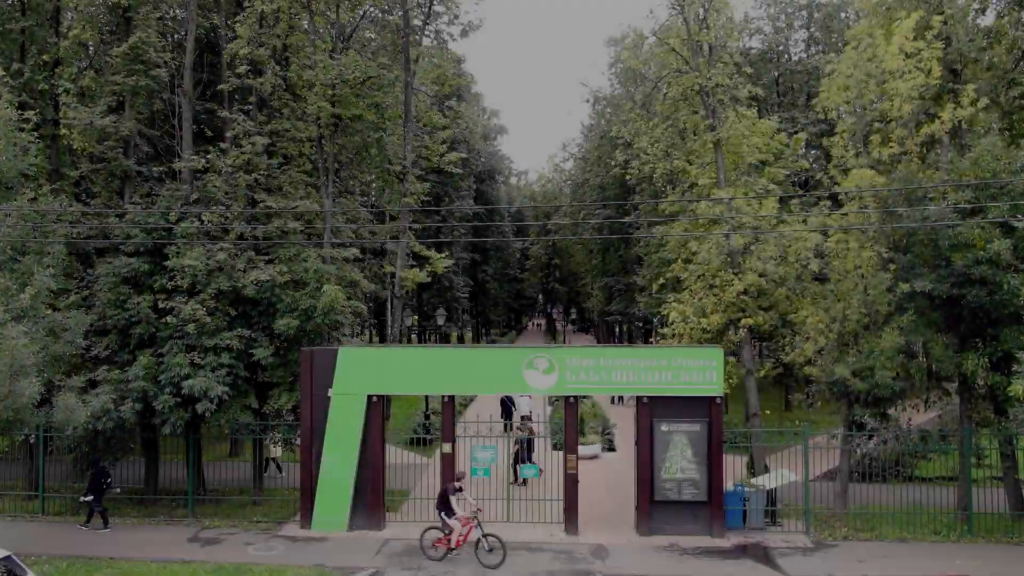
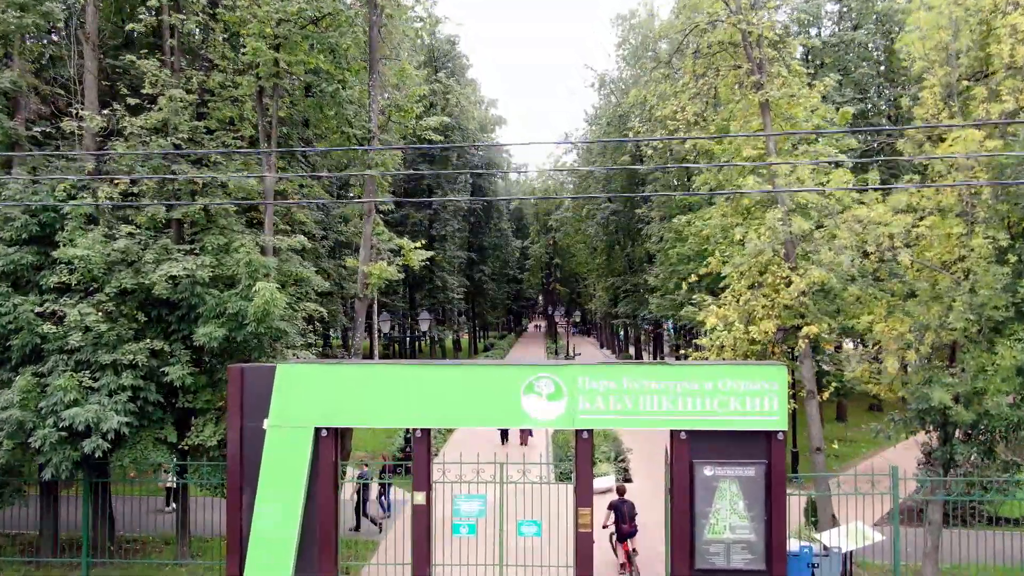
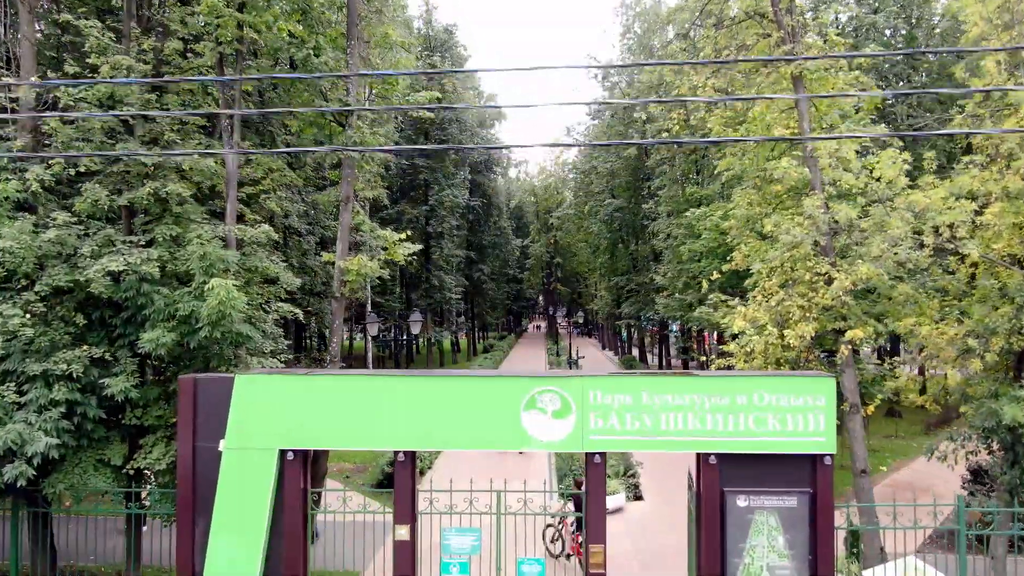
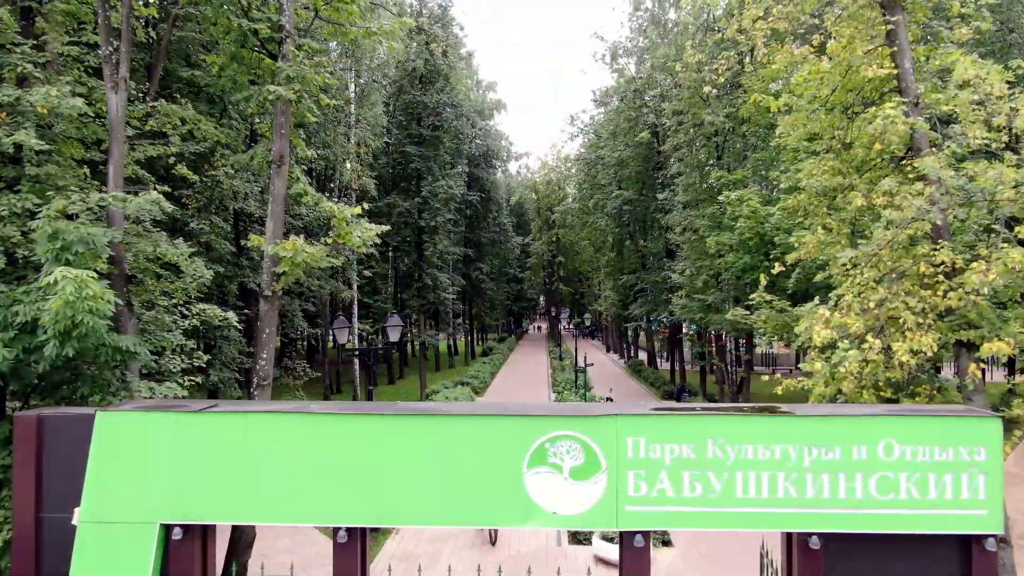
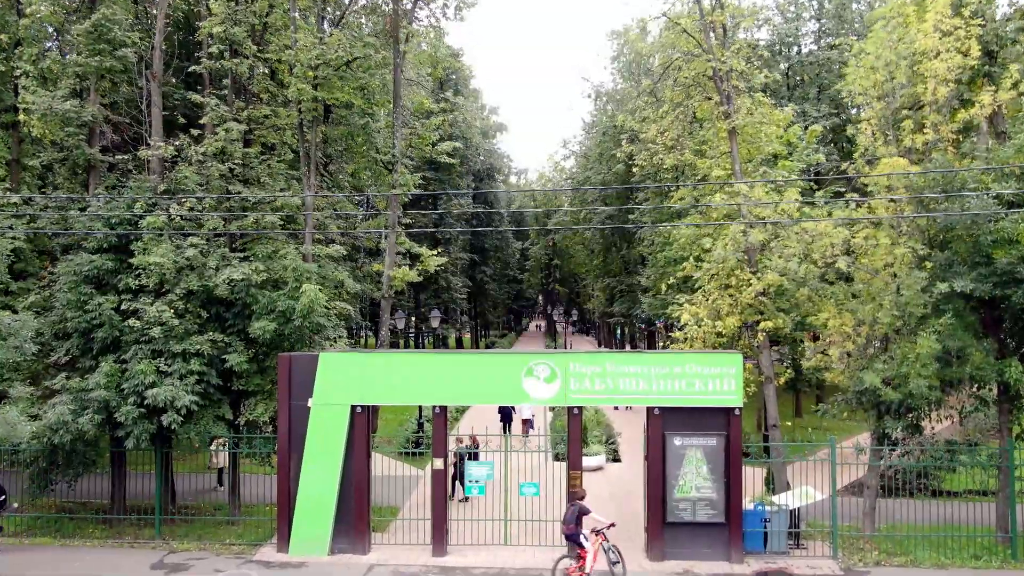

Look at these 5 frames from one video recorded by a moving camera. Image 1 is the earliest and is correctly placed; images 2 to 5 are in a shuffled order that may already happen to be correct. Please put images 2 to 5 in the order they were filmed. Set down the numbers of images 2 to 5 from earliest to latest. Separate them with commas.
5, 2, 3, 4
